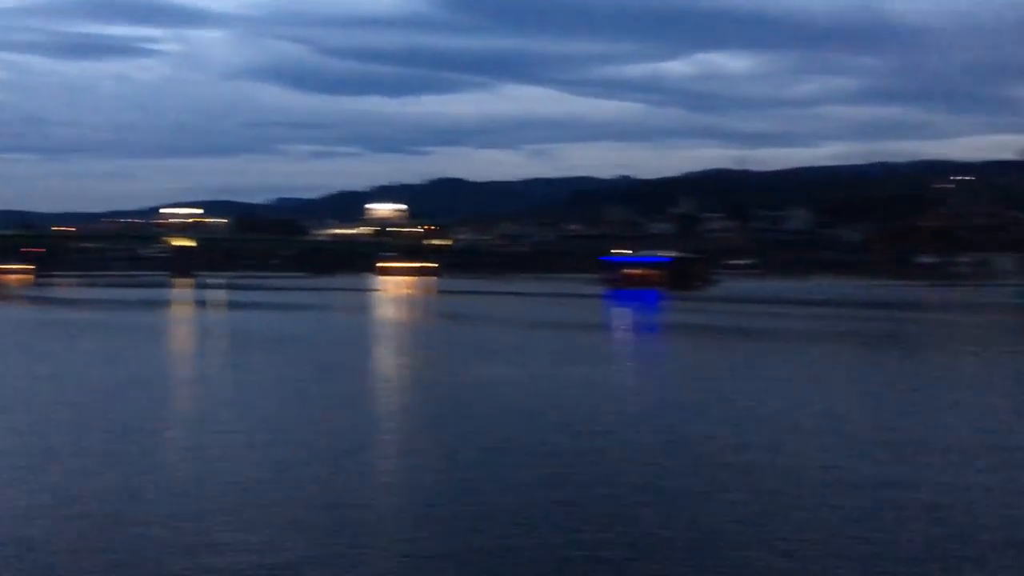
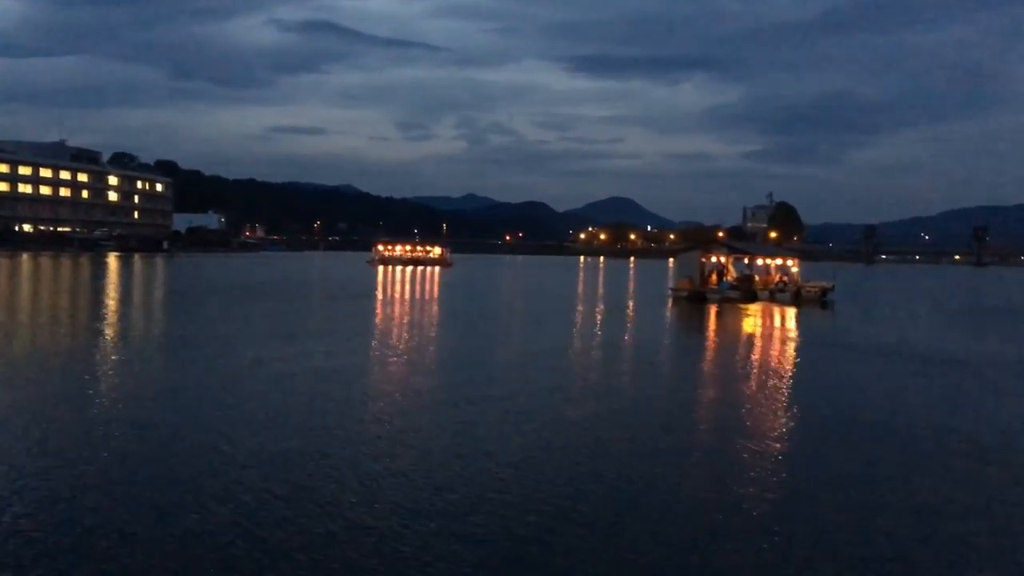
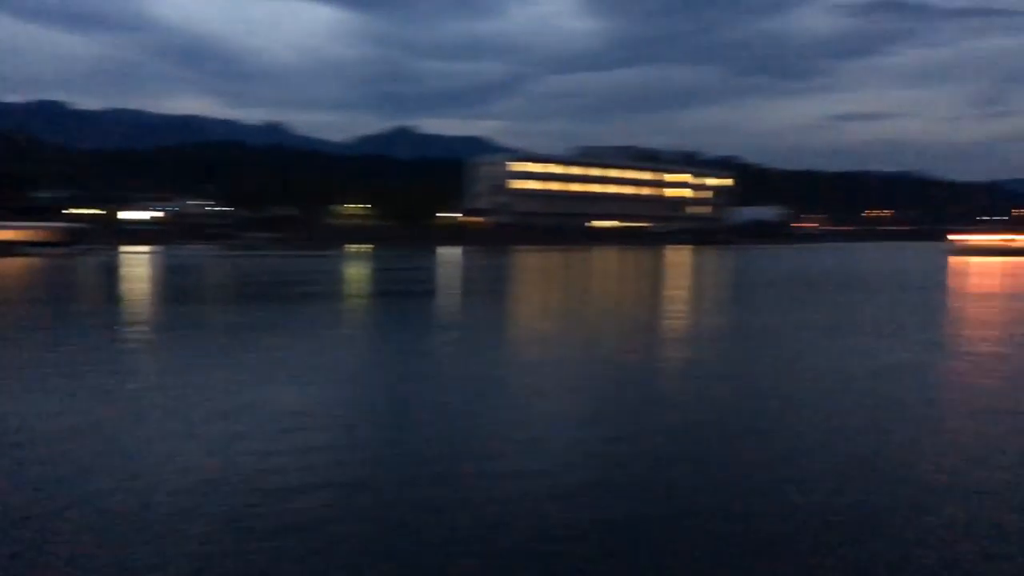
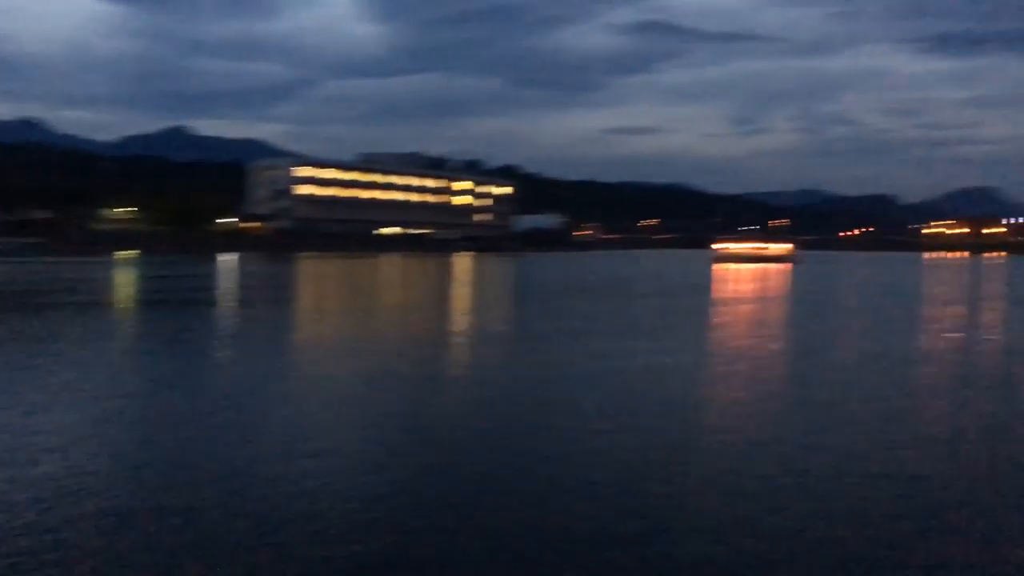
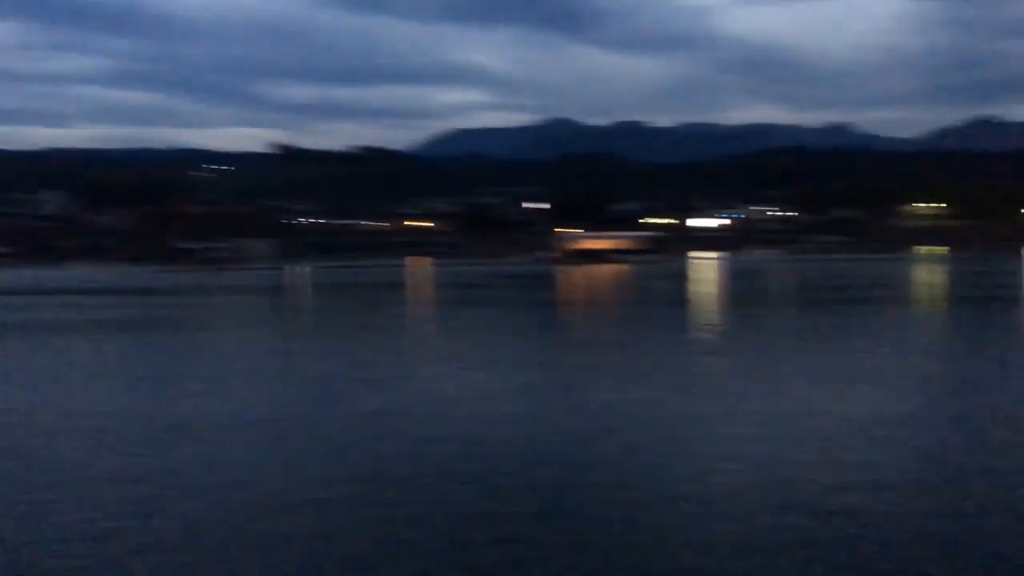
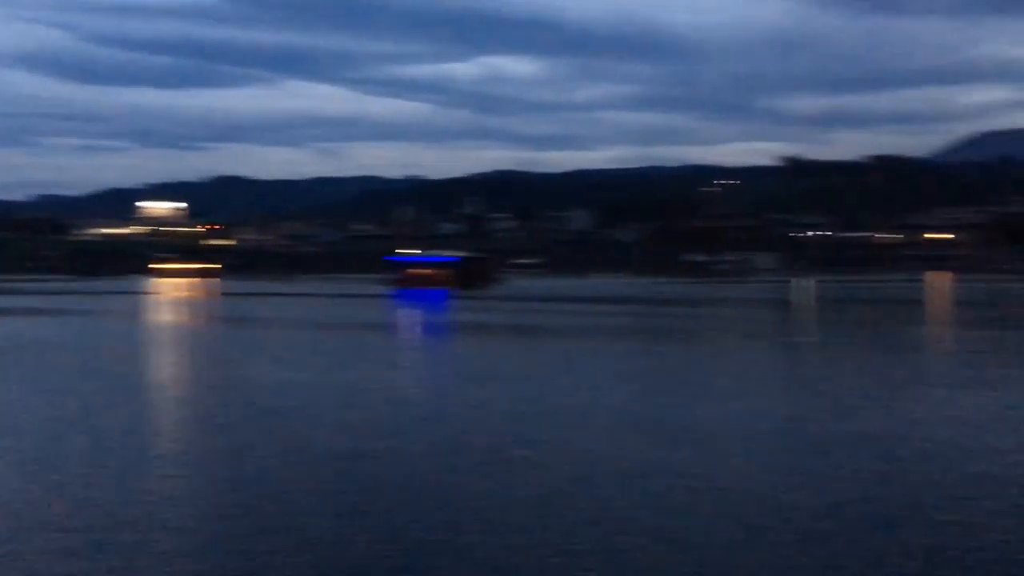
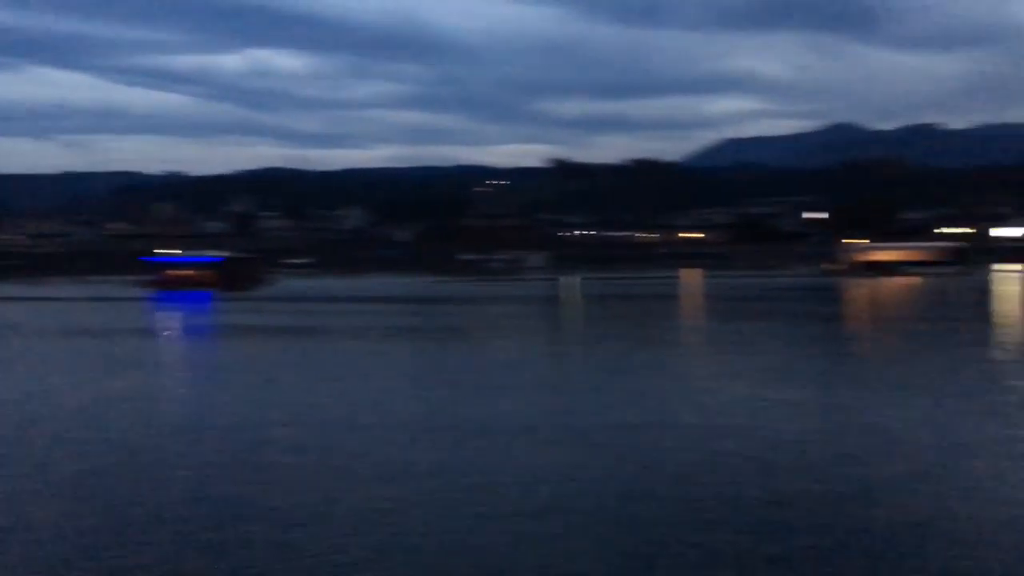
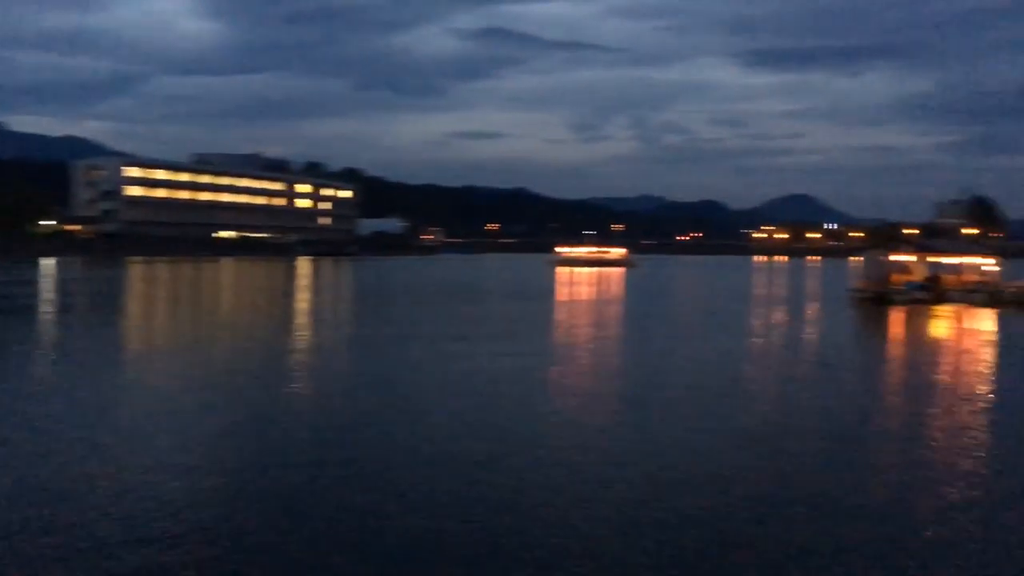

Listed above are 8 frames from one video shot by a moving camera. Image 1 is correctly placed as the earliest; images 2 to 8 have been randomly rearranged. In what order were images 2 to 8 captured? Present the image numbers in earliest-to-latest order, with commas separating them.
6, 7, 5, 3, 4, 8, 2
